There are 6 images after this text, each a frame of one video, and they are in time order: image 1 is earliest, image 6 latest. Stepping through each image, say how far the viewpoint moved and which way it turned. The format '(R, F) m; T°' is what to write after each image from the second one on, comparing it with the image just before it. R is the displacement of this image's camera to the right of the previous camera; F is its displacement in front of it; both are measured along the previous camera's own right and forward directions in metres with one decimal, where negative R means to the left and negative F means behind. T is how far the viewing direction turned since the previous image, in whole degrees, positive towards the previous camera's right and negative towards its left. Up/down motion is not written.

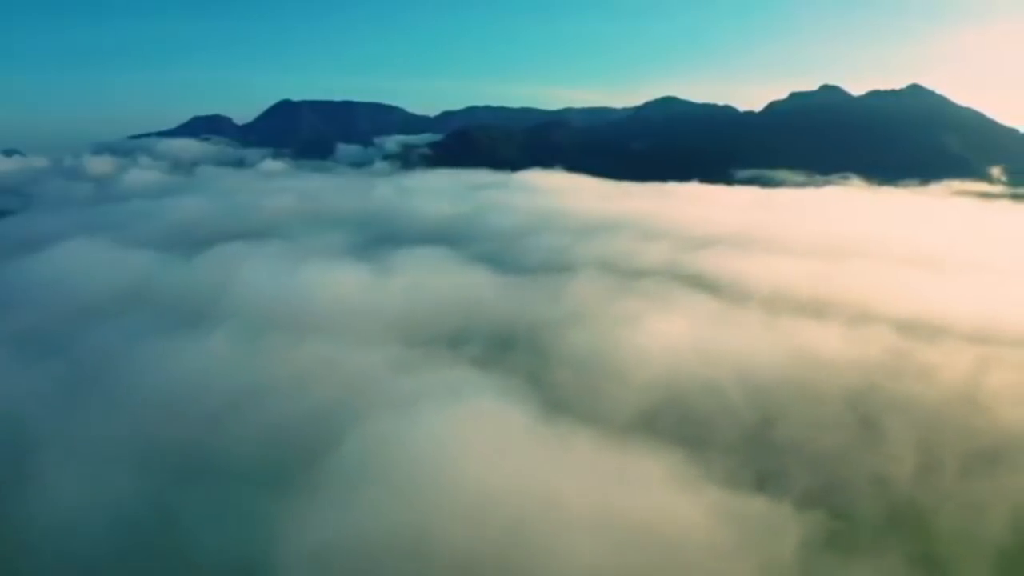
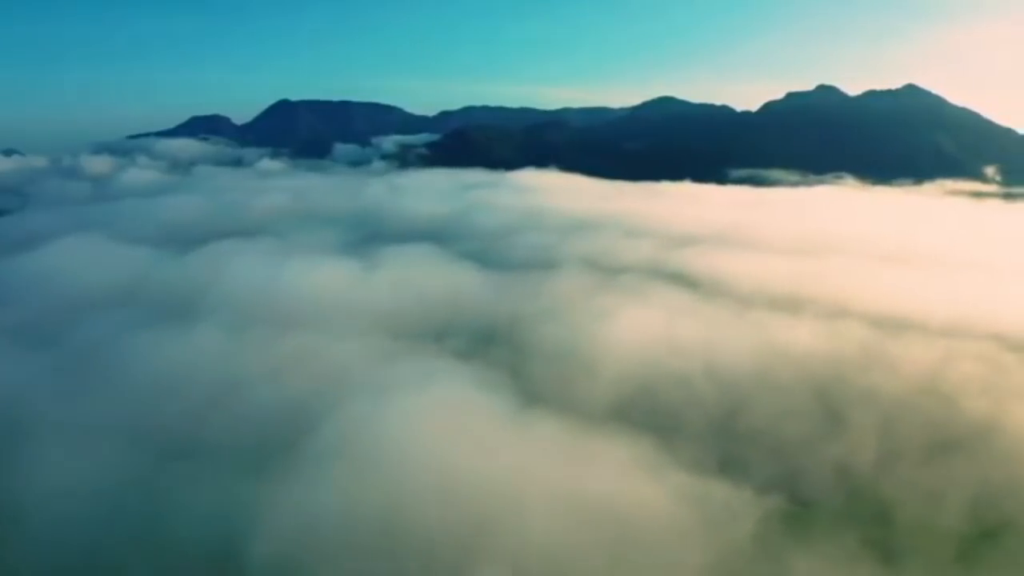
(+1.7, -1.6) m; 0°
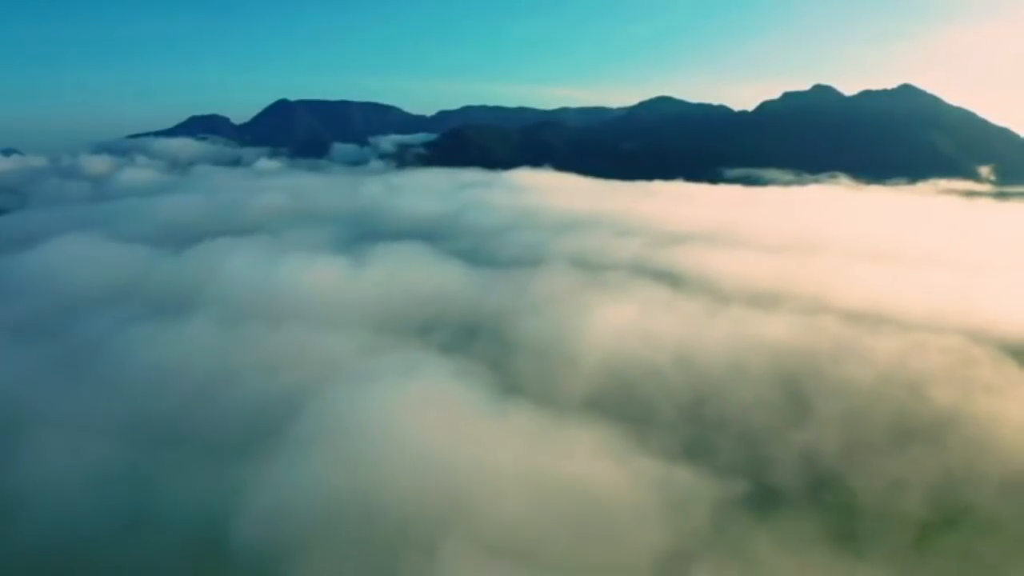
(+1.4, -1.9) m; 0°
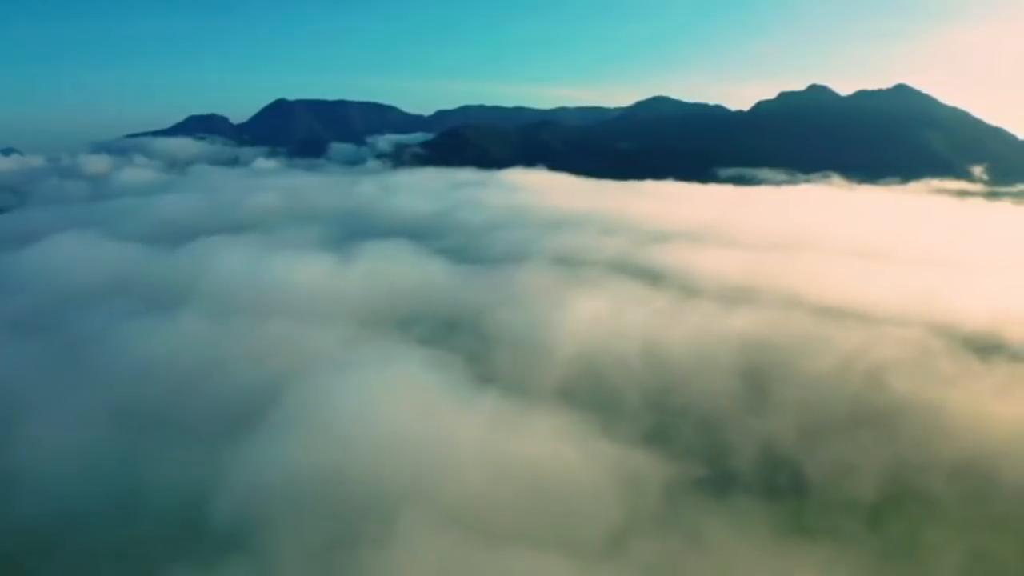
(+2.0, -2.4) m; 0°
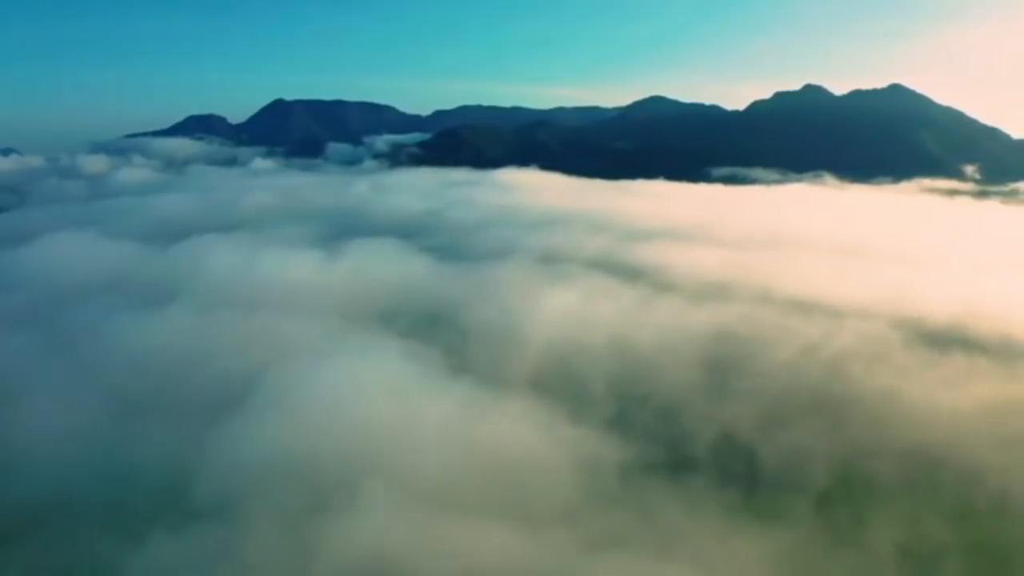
(+2.2, -2.6) m; 0°
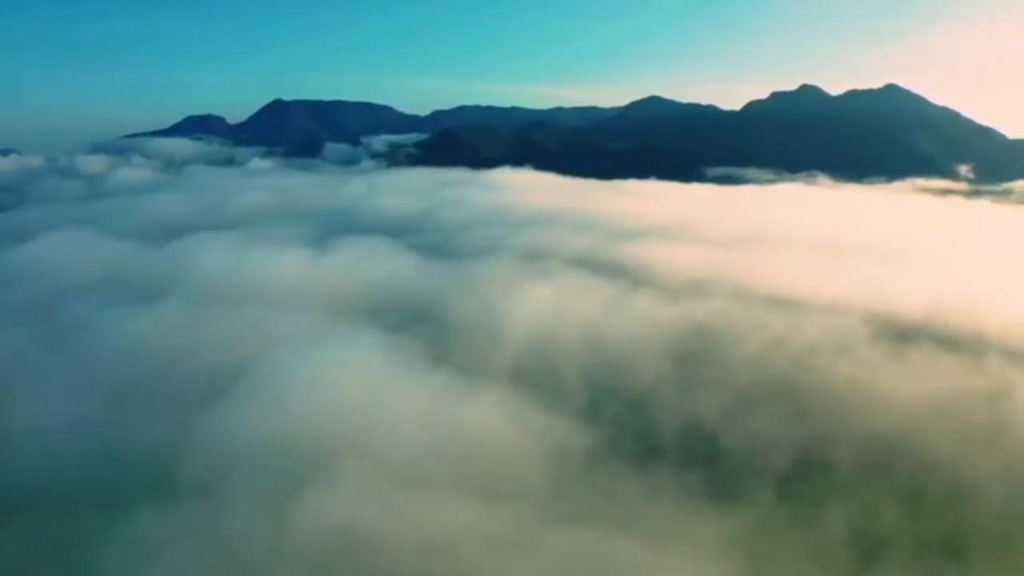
(+1.7, -2.1) m; 0°
